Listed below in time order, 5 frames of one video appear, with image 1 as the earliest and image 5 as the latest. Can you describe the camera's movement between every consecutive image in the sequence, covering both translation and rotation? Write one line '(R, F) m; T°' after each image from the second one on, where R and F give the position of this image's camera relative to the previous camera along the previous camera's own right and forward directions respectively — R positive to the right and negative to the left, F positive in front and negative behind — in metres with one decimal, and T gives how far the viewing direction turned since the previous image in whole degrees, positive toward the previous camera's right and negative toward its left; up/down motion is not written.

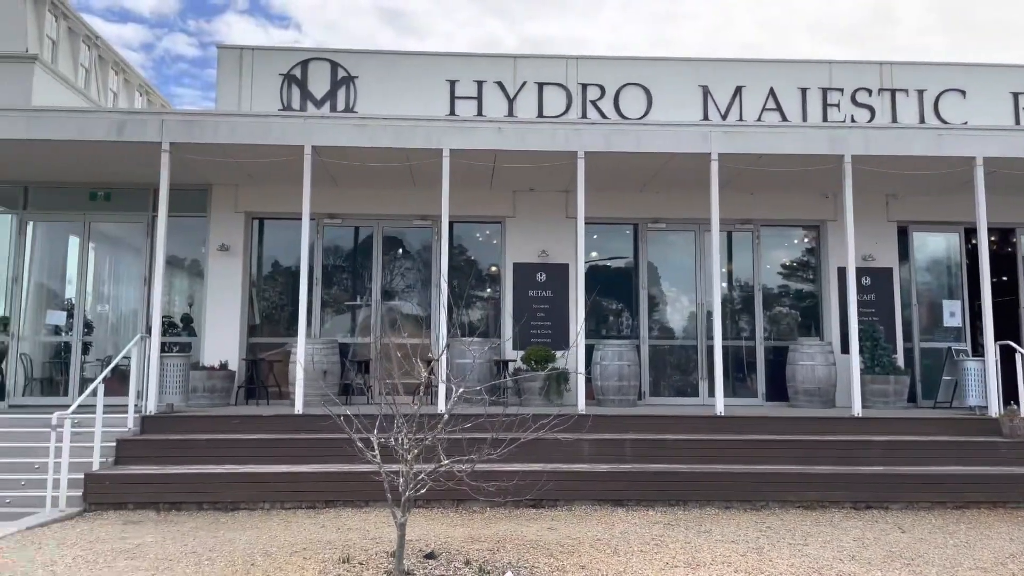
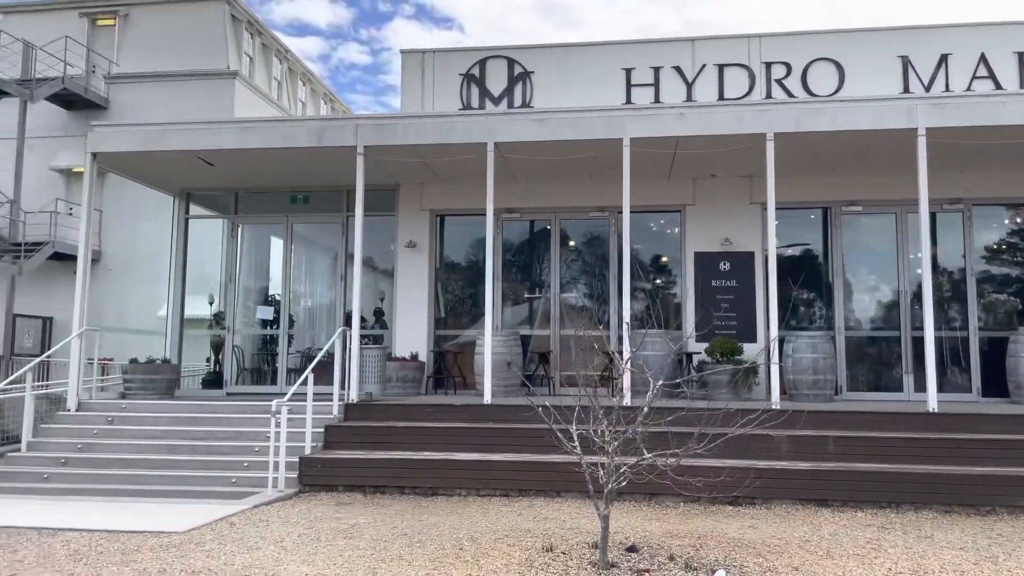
(-0.2, 0.0) m; -11°
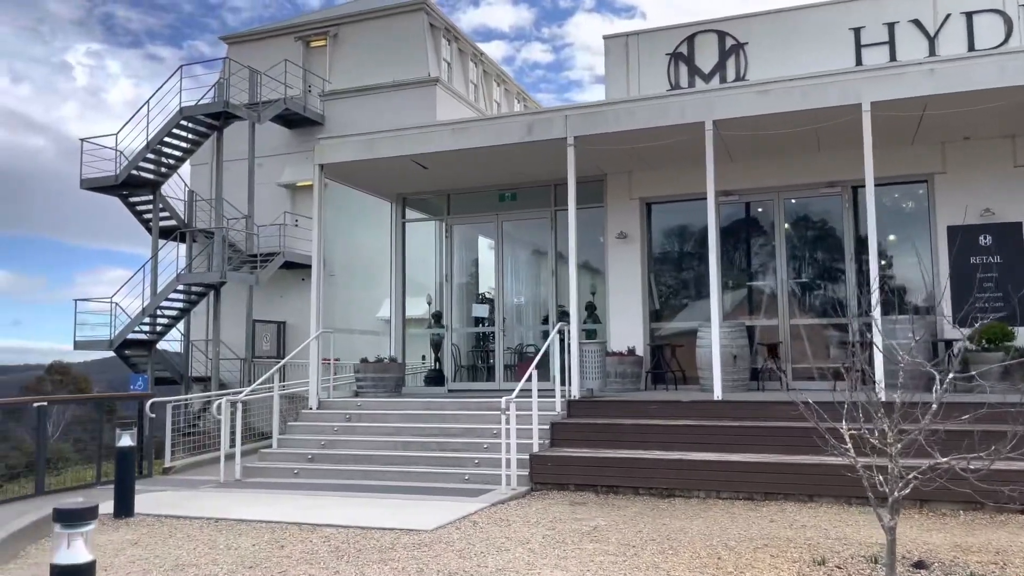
(-0.4, +0.3) m; -13°
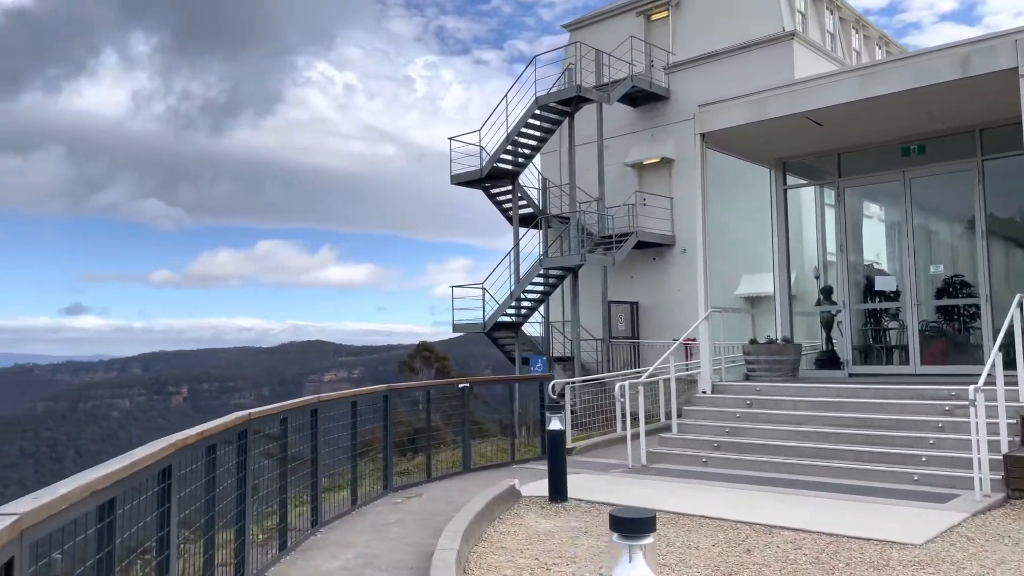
(-1.0, +0.4) m; -22°
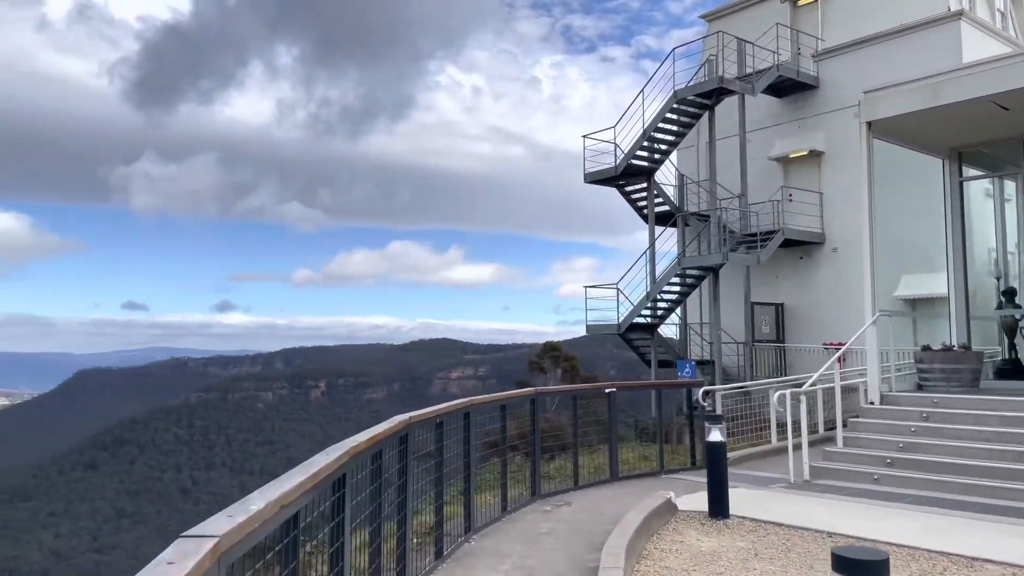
(-0.3, +0.2) m; -9°
